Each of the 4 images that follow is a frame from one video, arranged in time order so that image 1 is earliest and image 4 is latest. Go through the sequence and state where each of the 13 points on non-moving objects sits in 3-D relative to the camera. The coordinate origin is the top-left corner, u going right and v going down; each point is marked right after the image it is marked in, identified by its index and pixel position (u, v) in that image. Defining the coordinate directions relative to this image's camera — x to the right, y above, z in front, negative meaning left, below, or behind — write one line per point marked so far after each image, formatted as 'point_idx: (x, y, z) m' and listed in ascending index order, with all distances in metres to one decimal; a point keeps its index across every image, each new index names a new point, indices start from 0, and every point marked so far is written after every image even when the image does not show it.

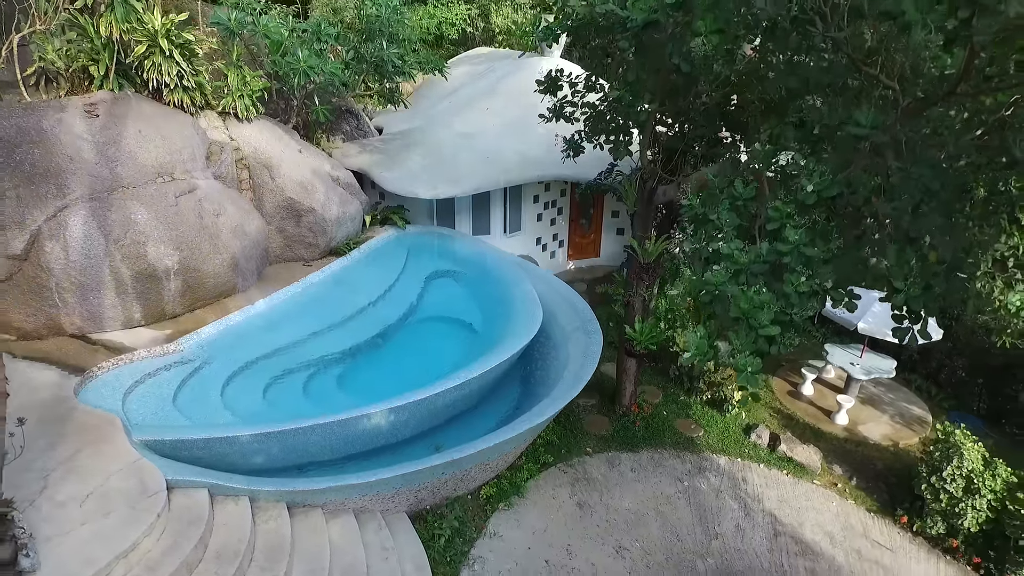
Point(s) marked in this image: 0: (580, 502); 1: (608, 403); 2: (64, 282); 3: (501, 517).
0: (+0.8, -2.7, +7.8) m
1: (+1.5, -1.8, +9.6) m
2: (-5.0, +0.1, +6.9) m
3: (-0.1, -2.7, +7.2) m
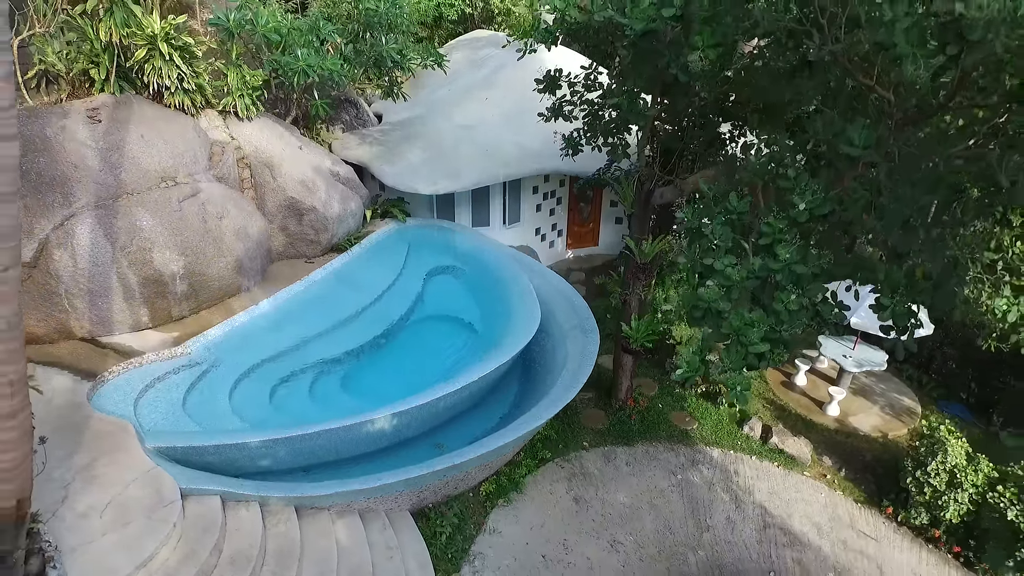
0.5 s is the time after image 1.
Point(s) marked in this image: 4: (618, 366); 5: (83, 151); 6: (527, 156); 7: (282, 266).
0: (+0.8, -2.7, +8.0) m
1: (+1.5, -1.7, +9.9) m
2: (-5.0, 0.0, +7.1) m
3: (-0.1, -2.7, +7.5) m
4: (+1.6, -1.2, +9.5) m
5: (-4.9, +1.6, +7.2) m
6: (+0.3, +2.4, +11.6) m
7: (-3.5, +0.3, +9.6) m
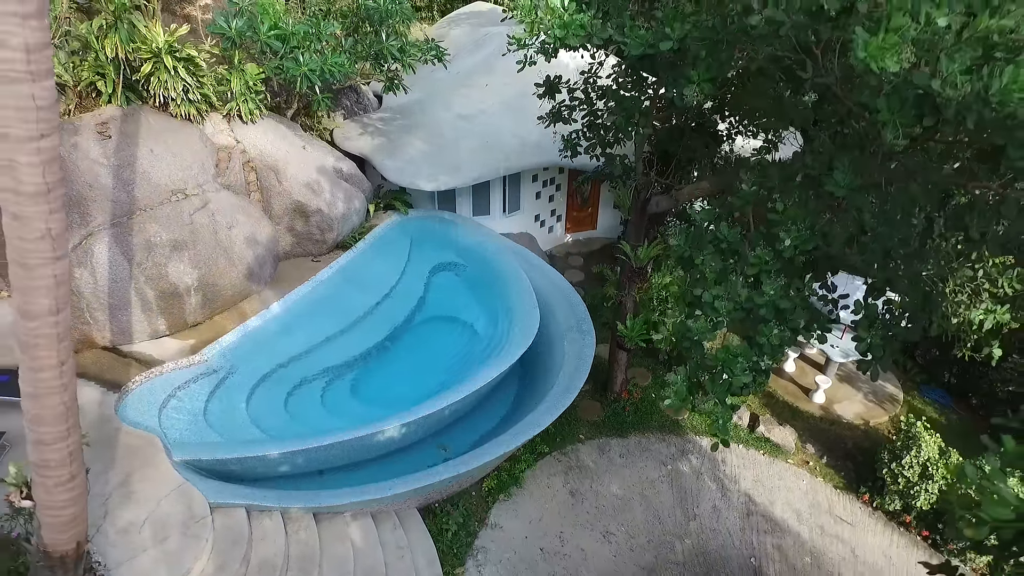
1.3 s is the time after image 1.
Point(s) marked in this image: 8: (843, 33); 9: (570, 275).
0: (+0.8, -2.8, +8.6) m
1: (+1.5, -1.7, +10.4) m
2: (-5.0, -0.2, +7.4) m
3: (-0.1, -2.8, +8.1) m
4: (+1.6, -1.2, +9.9) m
5: (-4.9, +1.4, +7.4) m
6: (+0.3, +2.6, +11.7) m
7: (-3.5, +0.4, +9.9) m
8: (+2.7, +2.1, +5.1) m
9: (+1.2, +0.3, +12.9) m
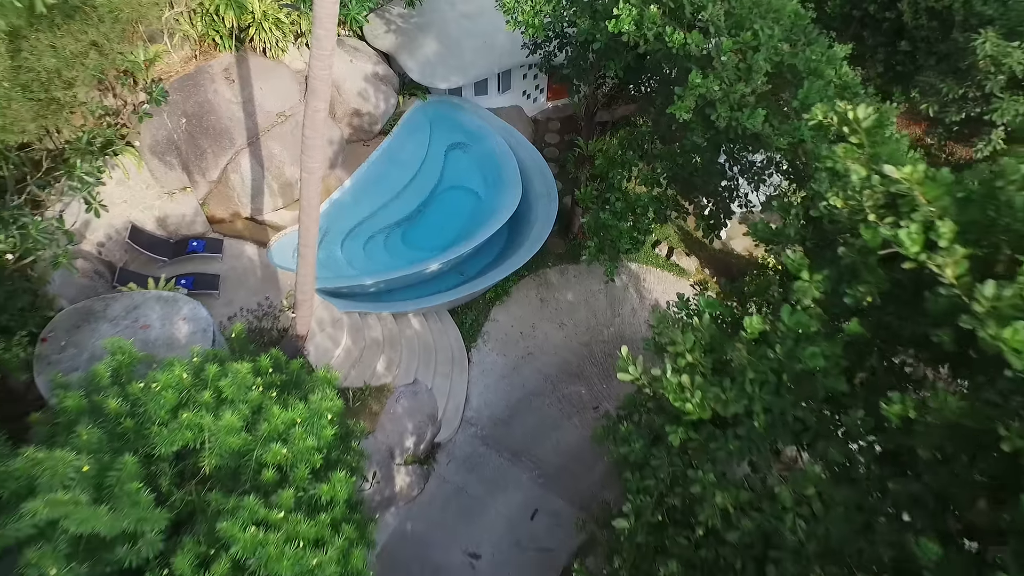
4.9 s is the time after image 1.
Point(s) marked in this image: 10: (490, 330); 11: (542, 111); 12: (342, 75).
0: (+0.7, -0.3, +13.9) m
1: (+1.3, +1.3, +15.2) m
2: (-5.2, +1.8, +11.9) m
3: (-0.3, -0.5, +13.4) m
4: (+1.5, +1.7, +14.6) m
5: (-5.1, +3.3, +11.4) m
6: (+0.1, +5.8, +15.1) m
7: (-3.7, +3.1, +14.1) m
8: (+2.5, +3.2, +9.0) m
9: (+1.0, +4.0, +17.0) m
10: (-0.5, -0.9, +13.0) m
11: (+0.9, +5.0, +17.8) m
12: (-3.6, +4.6, +13.3) m
